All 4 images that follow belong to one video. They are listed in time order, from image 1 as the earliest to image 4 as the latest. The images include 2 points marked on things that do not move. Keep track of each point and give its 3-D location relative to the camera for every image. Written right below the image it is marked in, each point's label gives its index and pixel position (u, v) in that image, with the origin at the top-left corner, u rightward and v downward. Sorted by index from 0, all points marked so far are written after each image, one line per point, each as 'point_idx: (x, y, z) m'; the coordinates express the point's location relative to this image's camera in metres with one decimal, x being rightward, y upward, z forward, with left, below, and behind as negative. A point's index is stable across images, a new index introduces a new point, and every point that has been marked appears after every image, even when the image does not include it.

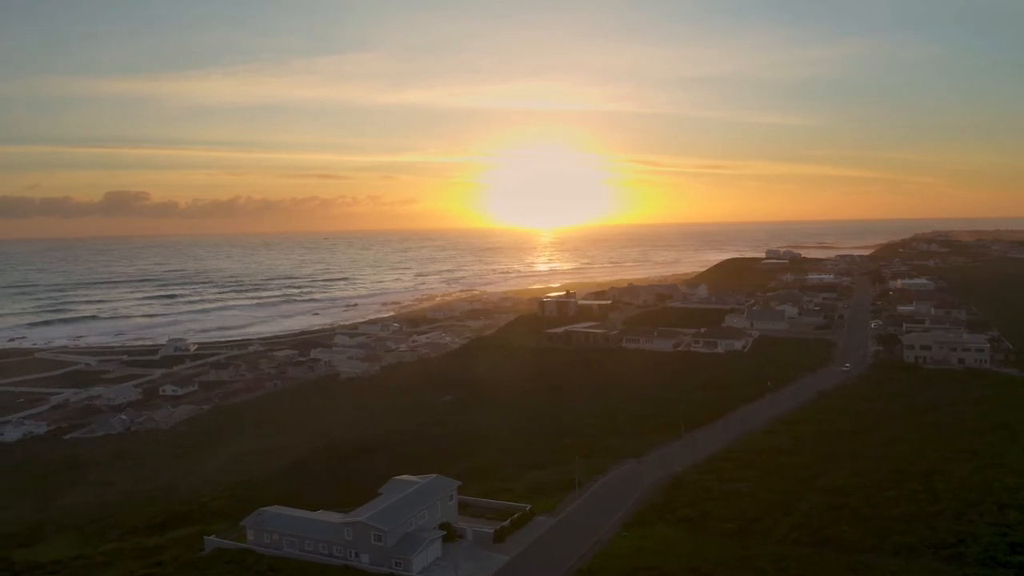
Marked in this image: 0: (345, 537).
0: (-2.5, -3.8, +11.6) m
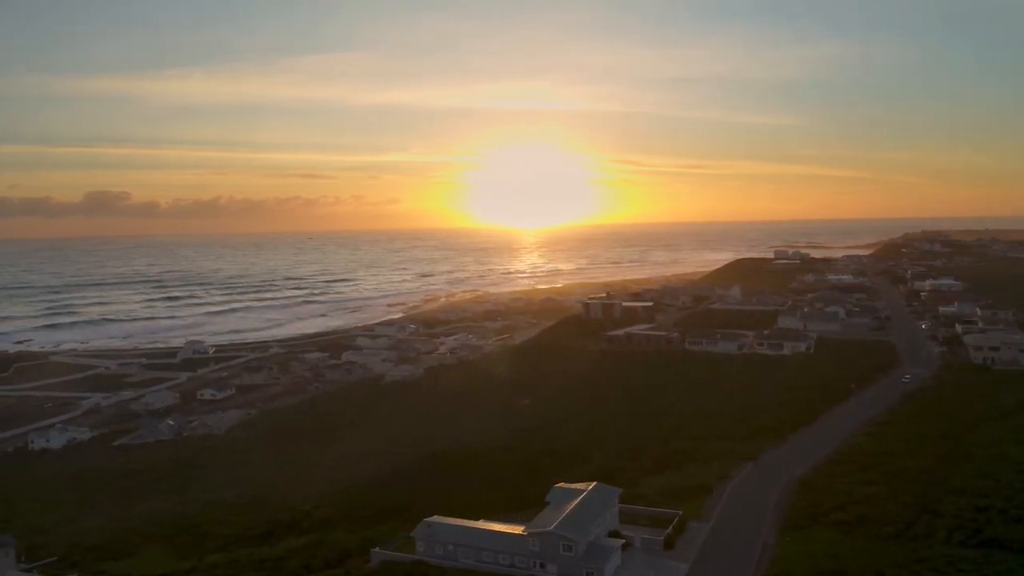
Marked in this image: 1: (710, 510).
0: (+0.3, -3.9, +11.5) m
1: (+3.8, -4.3, +14.5) m
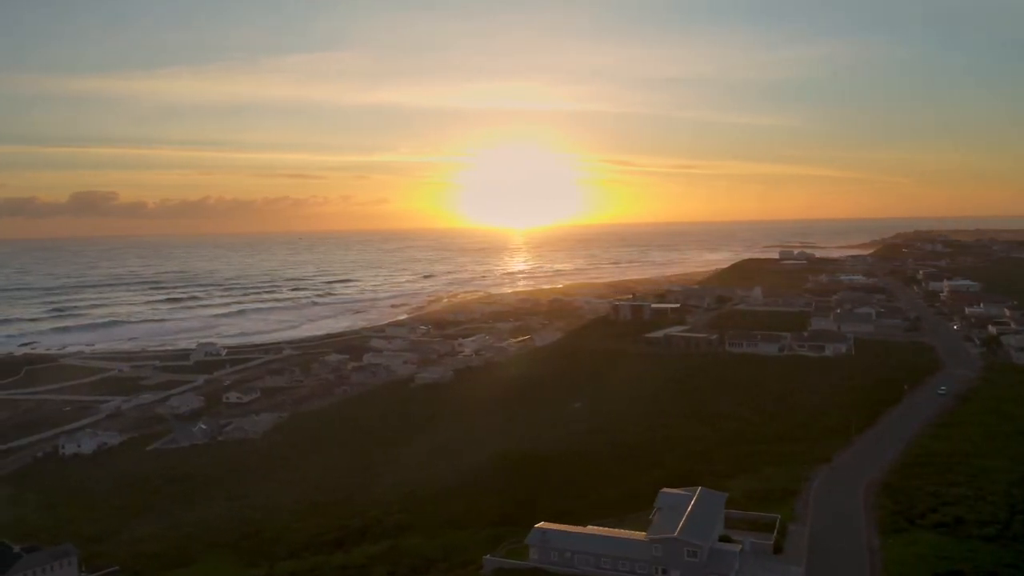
0: (+2.1, -4.0, +11.5) m
1: (+5.6, -4.3, +14.5) m
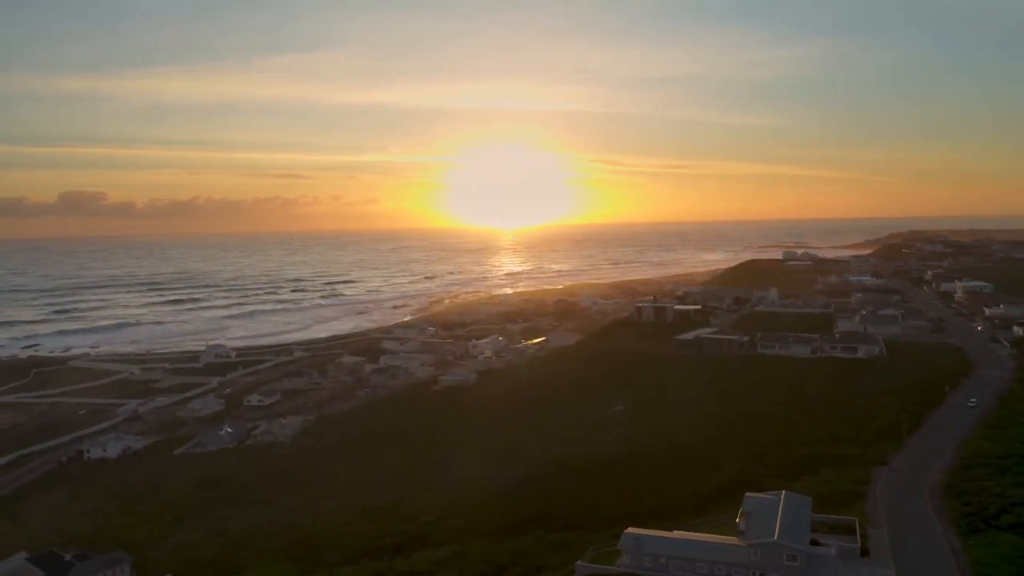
0: (+3.6, -4.1, +11.6) m
1: (+7.0, -4.4, +14.6) m
